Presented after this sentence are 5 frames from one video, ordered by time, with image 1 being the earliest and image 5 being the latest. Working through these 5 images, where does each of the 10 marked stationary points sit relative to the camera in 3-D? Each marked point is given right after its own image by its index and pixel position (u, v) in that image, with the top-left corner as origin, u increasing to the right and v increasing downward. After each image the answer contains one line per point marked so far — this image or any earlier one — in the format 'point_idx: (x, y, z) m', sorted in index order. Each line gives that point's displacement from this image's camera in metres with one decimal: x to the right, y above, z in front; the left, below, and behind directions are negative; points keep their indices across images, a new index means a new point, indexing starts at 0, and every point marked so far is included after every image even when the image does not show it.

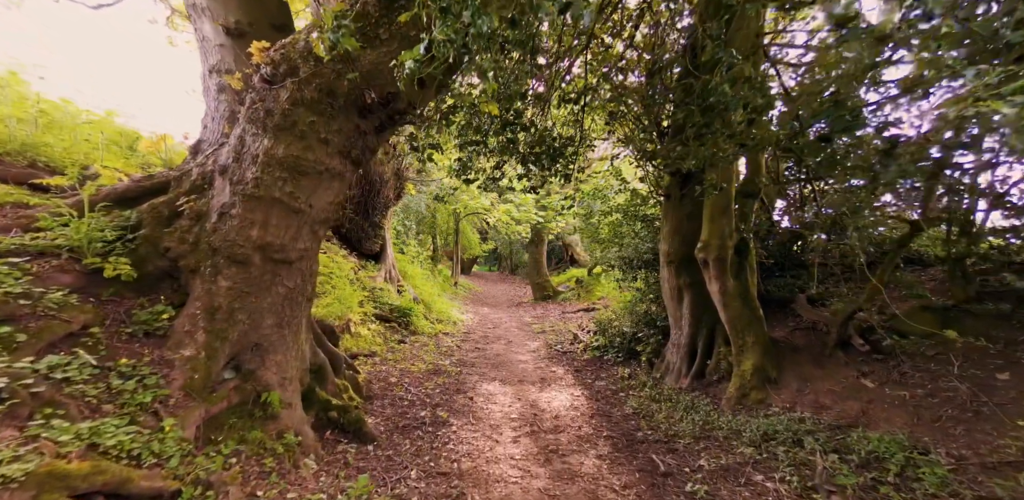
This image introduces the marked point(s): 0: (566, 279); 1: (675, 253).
0: (+2.3, -1.3, +19.6) m
1: (+2.1, 0.0, +5.8) m
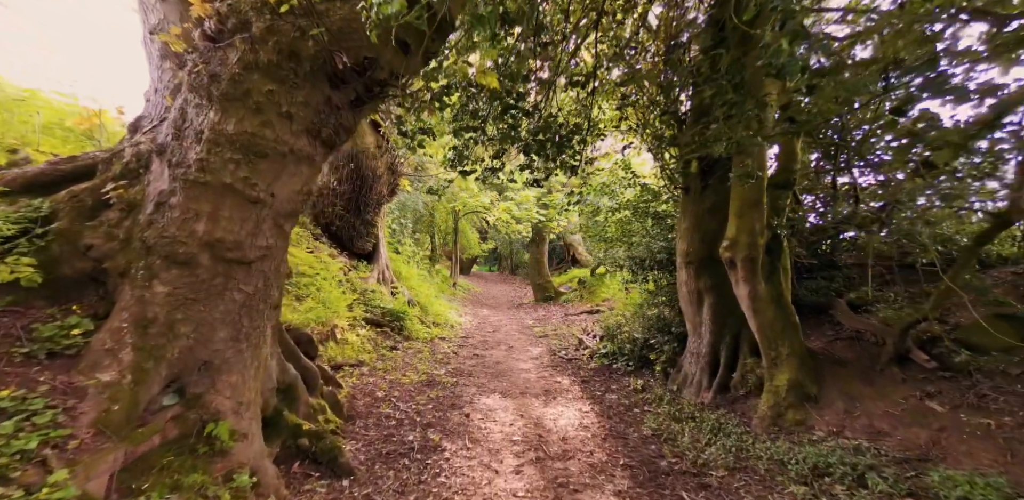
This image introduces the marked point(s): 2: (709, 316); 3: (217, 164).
0: (+2.3, -1.2, +19.0) m
1: (+2.1, 0.0, +5.3) m
2: (+2.3, -0.8, +5.2) m
3: (-1.7, +0.5, +2.5) m
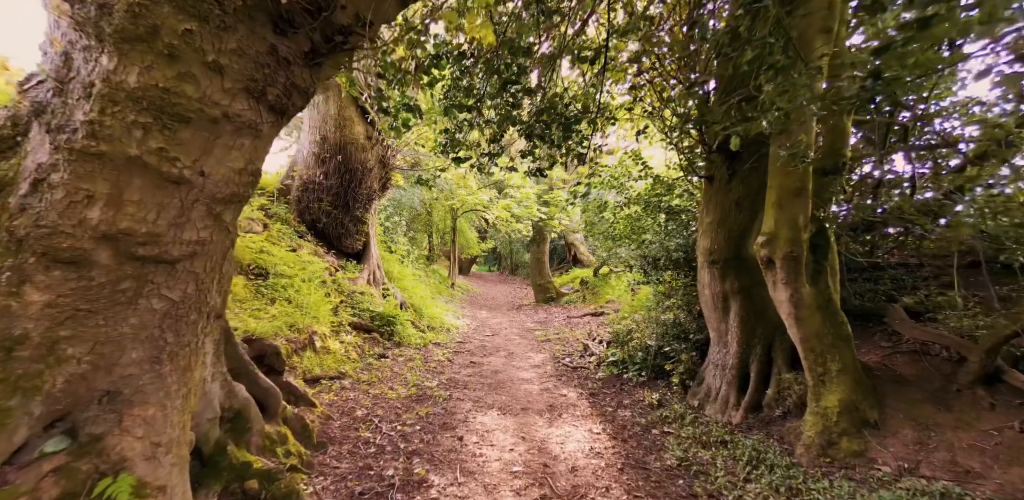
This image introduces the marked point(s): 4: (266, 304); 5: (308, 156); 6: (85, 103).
0: (+2.3, -1.2, +18.4) m
1: (+2.1, 0.0, +4.6) m
2: (+2.3, -0.7, +4.6) m
3: (-1.7, +0.5, +1.9) m
4: (-3.0, -0.7, +5.5) m
5: (-4.0, +1.8, +8.7) m
6: (-1.8, +0.6, +1.9) m
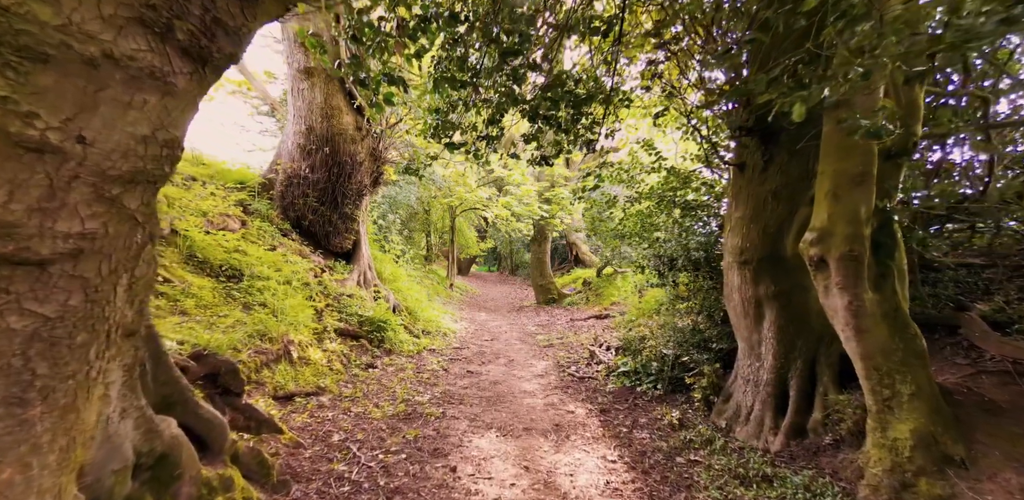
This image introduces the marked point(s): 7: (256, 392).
0: (+2.4, -1.2, +17.8) m
1: (+2.2, 0.0, +4.0) m
2: (+2.3, -0.7, +3.9) m
3: (-1.6, +0.5, +1.3) m
4: (-3.0, -0.7, +4.9) m
5: (-4.0, +1.8, +8.1) m
6: (-1.8, +0.6, +1.3) m
7: (-2.3, -1.3, +4.1) m
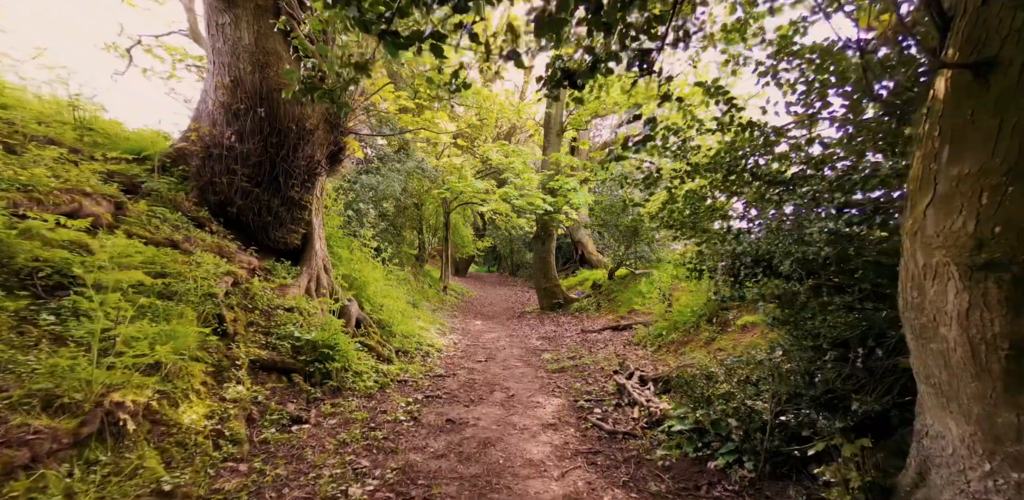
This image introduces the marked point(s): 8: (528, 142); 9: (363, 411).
0: (+2.4, -1.1, +15.6) m
1: (+2.1, 0.0, +1.9) m
2: (+2.3, -0.7, +1.8) m
3: (-1.7, +0.6, -0.9) m
4: (-3.0, -0.6, +2.8) m
5: (-4.0, +1.9, +6.0) m
6: (-1.8, +0.7, -0.9) m
7: (-2.4, -1.3, +2.0) m
8: (+0.6, +4.4, +18.1) m
9: (-1.6, -1.7, +4.7) m
